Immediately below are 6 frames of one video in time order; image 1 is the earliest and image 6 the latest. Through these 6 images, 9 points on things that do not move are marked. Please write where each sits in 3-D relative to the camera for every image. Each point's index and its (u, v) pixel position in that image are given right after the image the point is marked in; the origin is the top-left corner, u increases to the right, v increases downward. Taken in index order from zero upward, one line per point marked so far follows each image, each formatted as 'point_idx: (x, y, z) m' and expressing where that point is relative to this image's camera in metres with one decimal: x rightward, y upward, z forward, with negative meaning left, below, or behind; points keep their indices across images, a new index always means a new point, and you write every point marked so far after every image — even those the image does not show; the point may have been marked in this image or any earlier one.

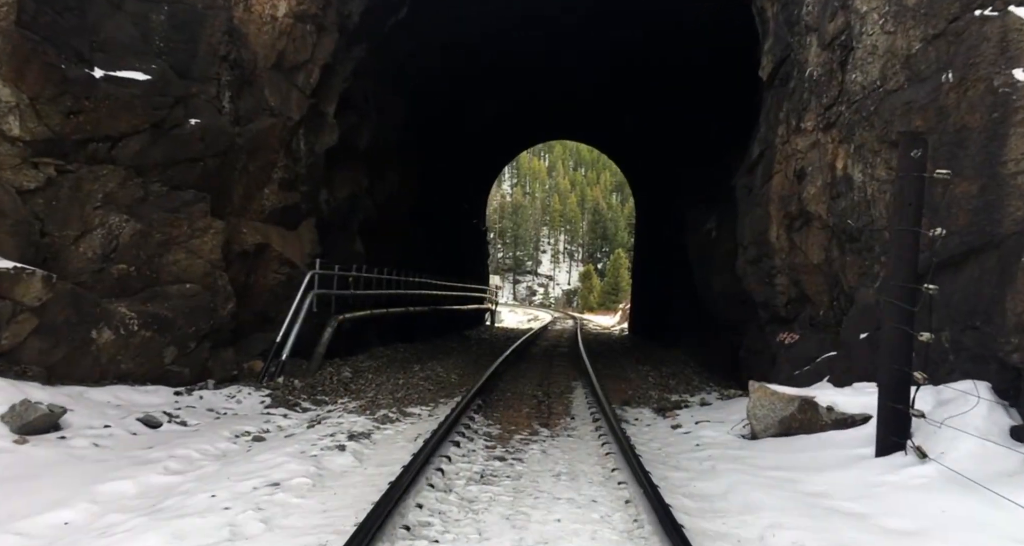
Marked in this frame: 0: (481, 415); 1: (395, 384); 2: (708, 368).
0: (-0.4, -1.7, +8.3) m
1: (-1.7, -1.6, +10.1) m
2: (+3.8, -1.8, +13.3) m
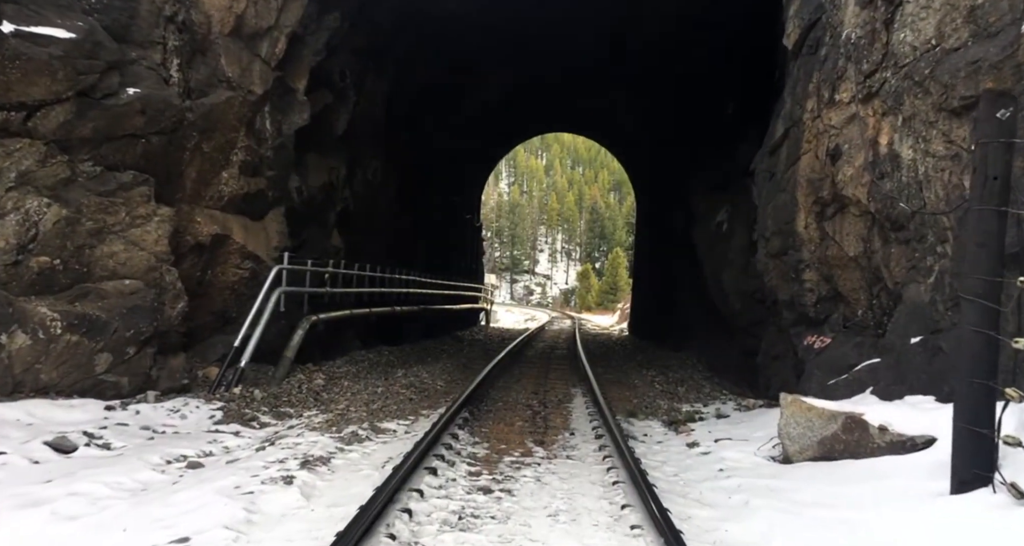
0: (-0.5, -1.7, +7.2) m
1: (-1.8, -1.6, +9.0) m
2: (+3.7, -1.8, +12.2) m
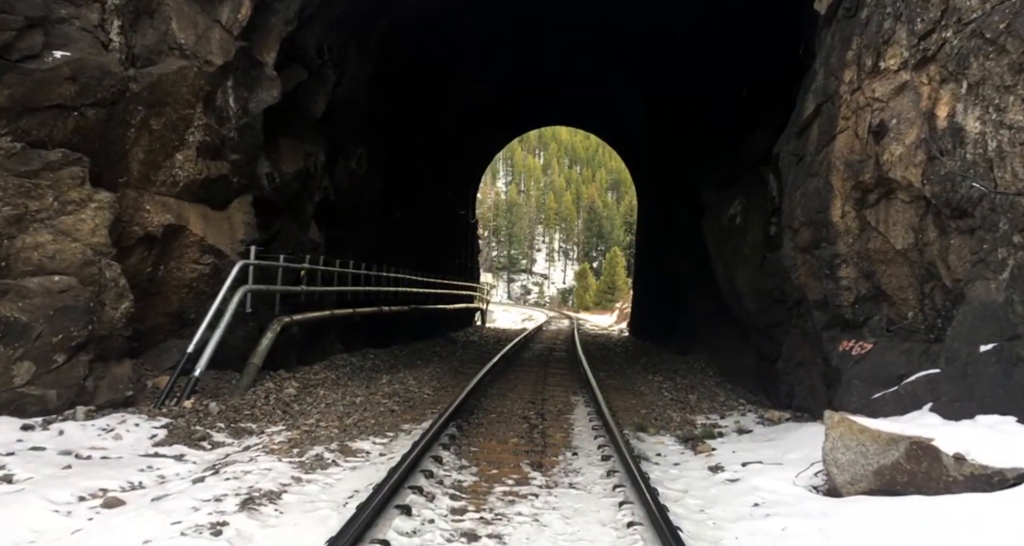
0: (-0.5, -1.6, +6.2) m
1: (-1.9, -1.5, +8.1) m
2: (+3.6, -1.7, +11.3) m
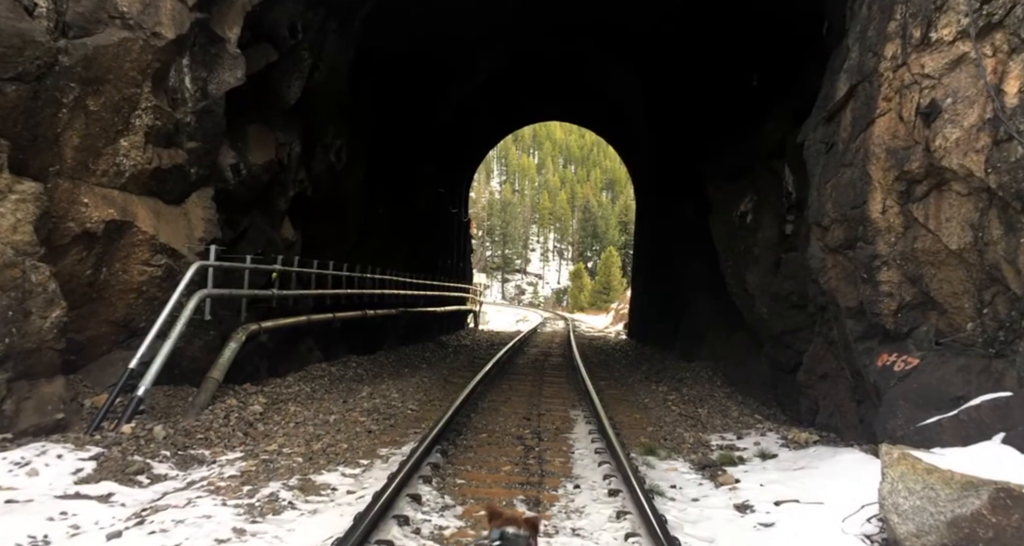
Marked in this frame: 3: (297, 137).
0: (-0.6, -1.6, +5.4) m
1: (-2.0, -1.6, +7.2) m
2: (+3.5, -1.8, +10.4) m
3: (-2.8, +1.8, +9.1) m
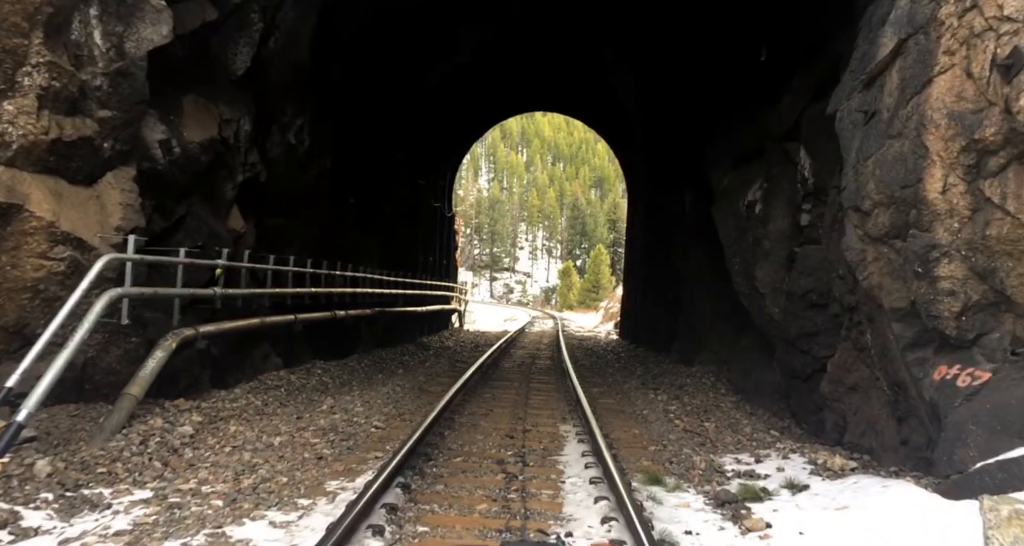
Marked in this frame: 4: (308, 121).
0: (-0.8, -1.6, +4.2) m
1: (-2.1, -1.5, +6.0) m
2: (+3.3, -1.7, +9.4) m
3: (-3.1, +1.9, +8.0) m
4: (-2.9, +2.1, +9.5) m
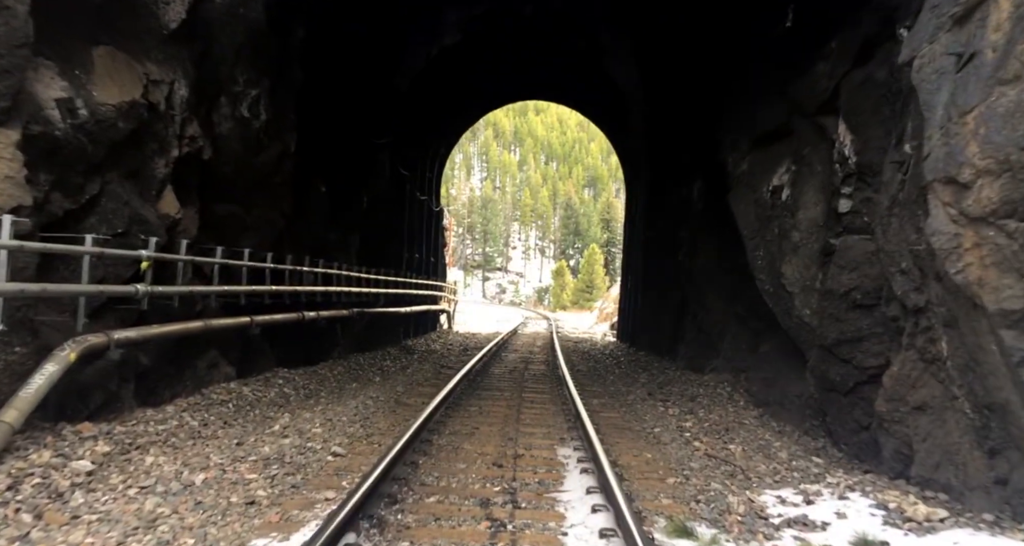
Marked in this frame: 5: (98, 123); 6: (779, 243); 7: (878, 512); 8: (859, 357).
0: (-0.8, -1.6, +2.9) m
1: (-2.2, -1.5, +4.7) m
2: (+3.2, -1.7, +8.1) m
3: (-3.2, +1.9, +6.7) m
4: (-3.0, +2.1, +8.2) m
5: (-3.4, +1.2, +5.6) m
6: (+3.2, +0.4, +8.2) m
7: (+2.4, -1.6, +4.6) m
8: (+3.3, -0.8, +6.6) m
